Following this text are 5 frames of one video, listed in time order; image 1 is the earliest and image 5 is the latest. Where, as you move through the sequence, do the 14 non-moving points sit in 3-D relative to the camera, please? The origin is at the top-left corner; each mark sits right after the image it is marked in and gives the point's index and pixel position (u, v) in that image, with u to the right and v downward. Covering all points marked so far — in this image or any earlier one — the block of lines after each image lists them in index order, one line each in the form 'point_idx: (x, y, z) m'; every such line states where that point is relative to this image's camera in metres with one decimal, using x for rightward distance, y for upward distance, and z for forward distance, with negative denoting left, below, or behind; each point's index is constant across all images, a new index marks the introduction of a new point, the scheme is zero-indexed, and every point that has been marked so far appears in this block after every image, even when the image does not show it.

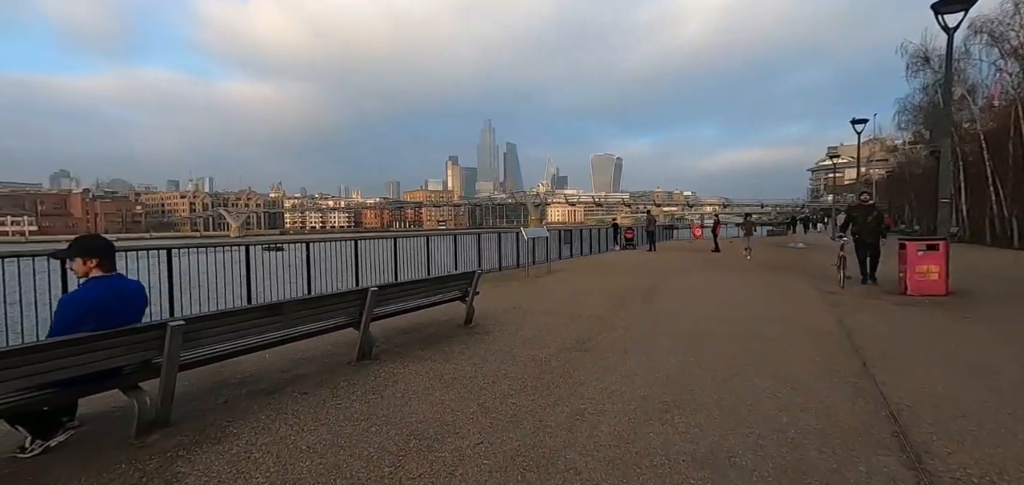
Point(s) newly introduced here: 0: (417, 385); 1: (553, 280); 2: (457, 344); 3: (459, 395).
0: (-0.9, -1.3, +4.9) m
1: (+1.0, -1.0, +13.0) m
2: (-0.7, -1.3, +6.4) m
3: (-0.5, -1.3, +4.5) m
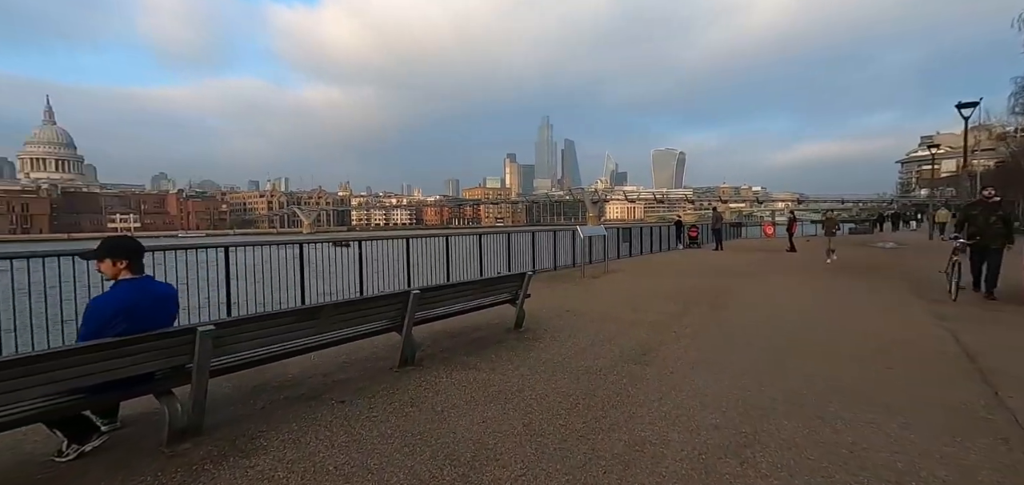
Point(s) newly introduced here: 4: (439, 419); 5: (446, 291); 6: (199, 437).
0: (-0.5, -1.3, +4.5) m
1: (+2.3, -0.9, +12.4) m
2: (-0.1, -1.3, +6.0) m
3: (-0.1, -1.3, +4.1) m
4: (-0.6, -1.4, +4.1) m
5: (-0.7, -0.6, +5.9) m
6: (-2.4, -1.5, +4.0) m
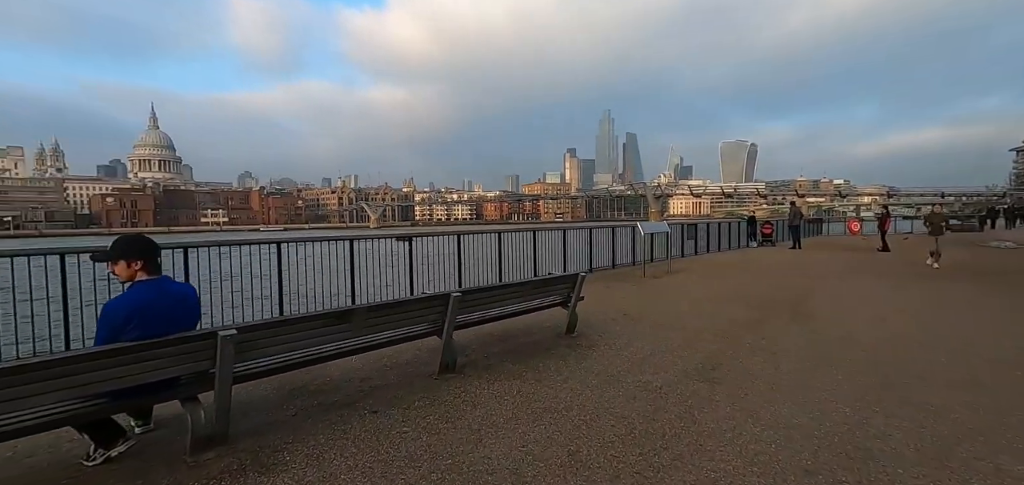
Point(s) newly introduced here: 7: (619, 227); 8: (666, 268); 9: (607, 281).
0: (-0.1, -1.3, +4.1) m
1: (+3.6, -0.9, +11.6) m
2: (+0.5, -1.2, +5.5) m
3: (+0.2, -1.3, +3.6) m
4: (-0.3, -1.4, +3.6) m
5: (-0.2, -0.5, +5.5) m
6: (-2.1, -1.5, +3.8) m
7: (+3.0, +0.4, +14.7) m
8: (+4.2, -0.7, +14.1) m
9: (+2.1, -0.9, +11.5) m
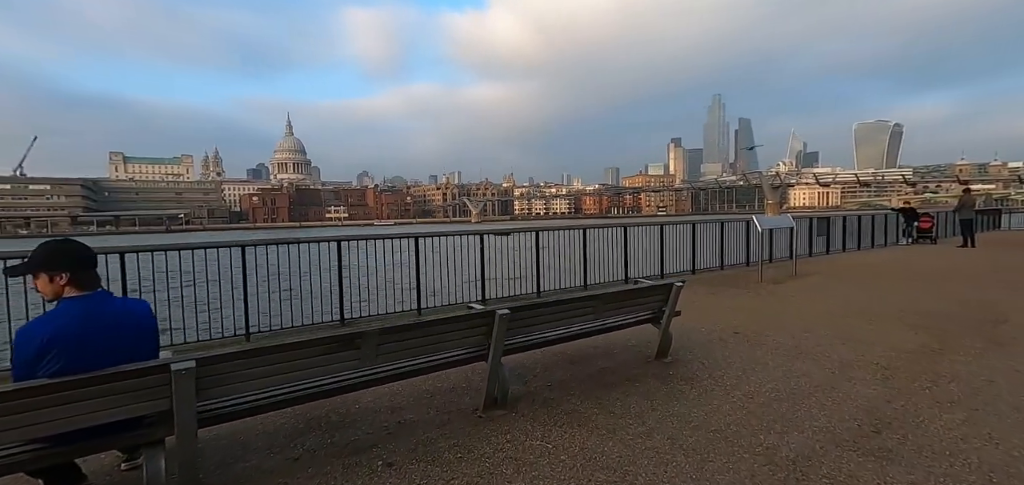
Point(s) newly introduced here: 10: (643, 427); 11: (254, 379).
0: (+0.2, -1.4, +2.9) m
1: (+5.3, -0.8, +9.5) m
2: (+1.0, -1.2, +4.2) m
3: (+0.4, -1.4, +2.4) m
4: (-0.1, -1.4, +2.5) m
5: (+0.4, -0.5, +4.3) m
6: (-1.8, -1.5, +3.0) m
7: (+5.3, +0.5, +12.7) m
8: (+6.3, -0.6, +11.9) m
9: (+3.8, -0.8, +9.7) m
10: (+0.9, -1.3, +3.7) m
11: (-1.5, -0.8, +3.0) m
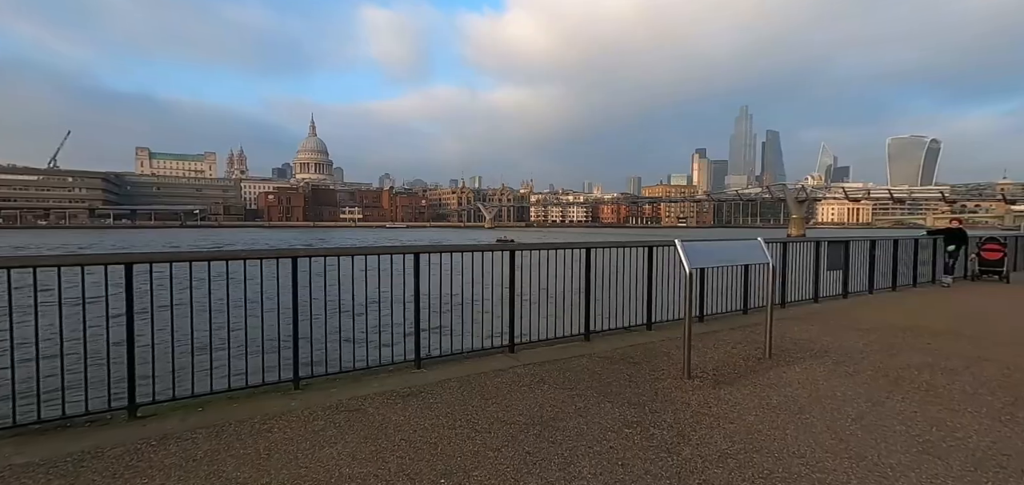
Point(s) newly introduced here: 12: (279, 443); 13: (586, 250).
0: (-3.4, -1.6, -2.3) m
1: (+1.9, -1.4, +4.1) m
2: (-2.5, -1.6, -1.1) m
3: (-3.2, -1.6, -2.8) m
4: (-3.7, -1.7, -2.7) m
5: (-3.2, -0.8, -0.9) m
6: (-5.4, -1.7, -2.2) m
7: (+2.1, -0.1, +7.3) m
8: (+3.1, -1.2, +6.5) m
9: (+0.5, -1.3, +4.4) m
10: (-2.6, -1.6, -1.6) m
11: (-5.0, -1.0, -2.1) m
12: (-1.6, -1.4, +3.5) m
13: (+1.1, -0.1, +6.8) m
